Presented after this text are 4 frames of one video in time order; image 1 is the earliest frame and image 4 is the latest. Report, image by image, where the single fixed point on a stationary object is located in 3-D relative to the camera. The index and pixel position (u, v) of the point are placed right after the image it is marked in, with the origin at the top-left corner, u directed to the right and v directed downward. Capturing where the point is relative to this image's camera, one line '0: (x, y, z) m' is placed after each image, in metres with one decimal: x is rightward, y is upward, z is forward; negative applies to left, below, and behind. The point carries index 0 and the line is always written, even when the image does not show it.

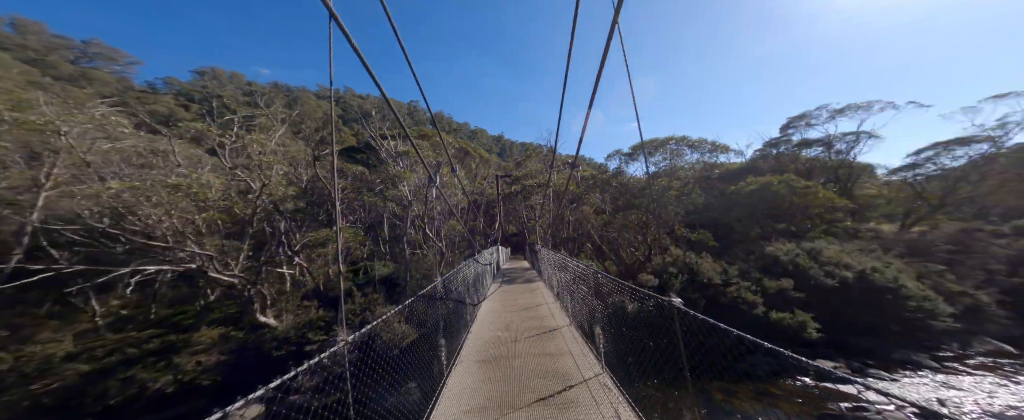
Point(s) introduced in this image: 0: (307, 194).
0: (-8.0, +0.6, +11.4) m
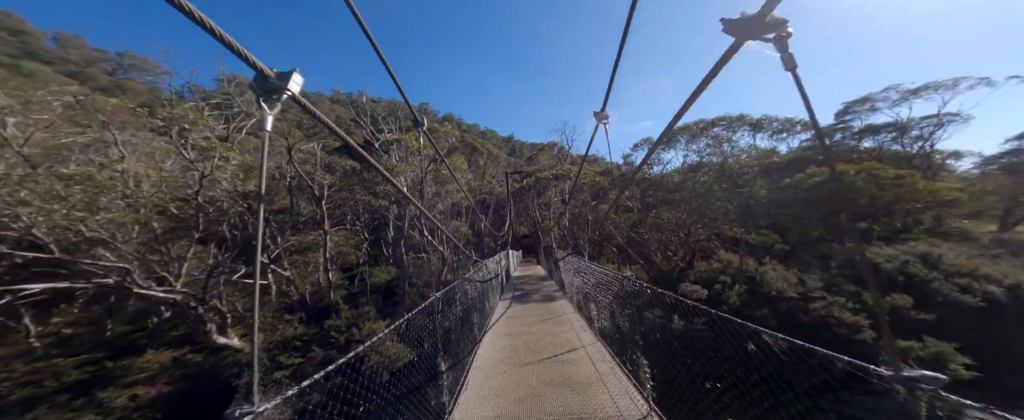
0: (-7.6, +0.7, +9.9) m
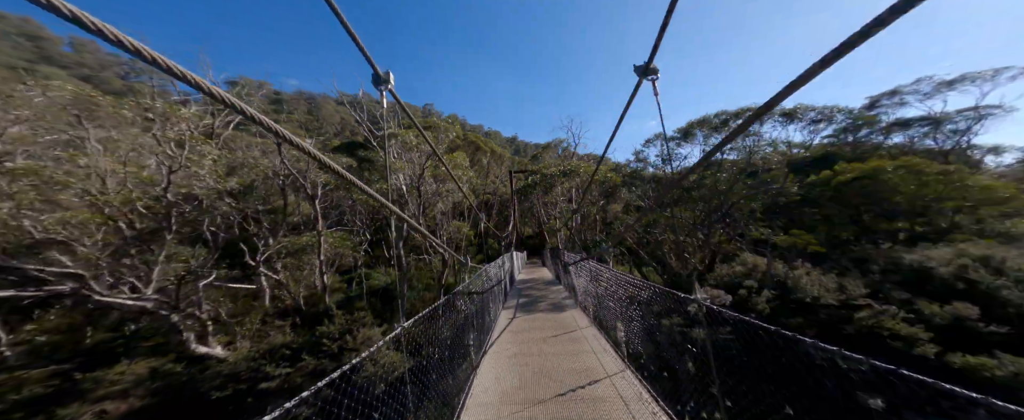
0: (-7.4, +0.7, +9.4) m
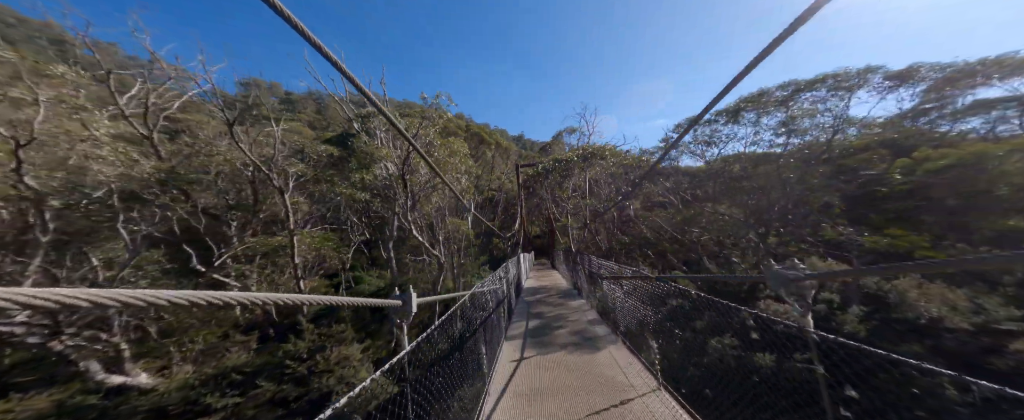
0: (-7.2, +0.8, +7.9) m
